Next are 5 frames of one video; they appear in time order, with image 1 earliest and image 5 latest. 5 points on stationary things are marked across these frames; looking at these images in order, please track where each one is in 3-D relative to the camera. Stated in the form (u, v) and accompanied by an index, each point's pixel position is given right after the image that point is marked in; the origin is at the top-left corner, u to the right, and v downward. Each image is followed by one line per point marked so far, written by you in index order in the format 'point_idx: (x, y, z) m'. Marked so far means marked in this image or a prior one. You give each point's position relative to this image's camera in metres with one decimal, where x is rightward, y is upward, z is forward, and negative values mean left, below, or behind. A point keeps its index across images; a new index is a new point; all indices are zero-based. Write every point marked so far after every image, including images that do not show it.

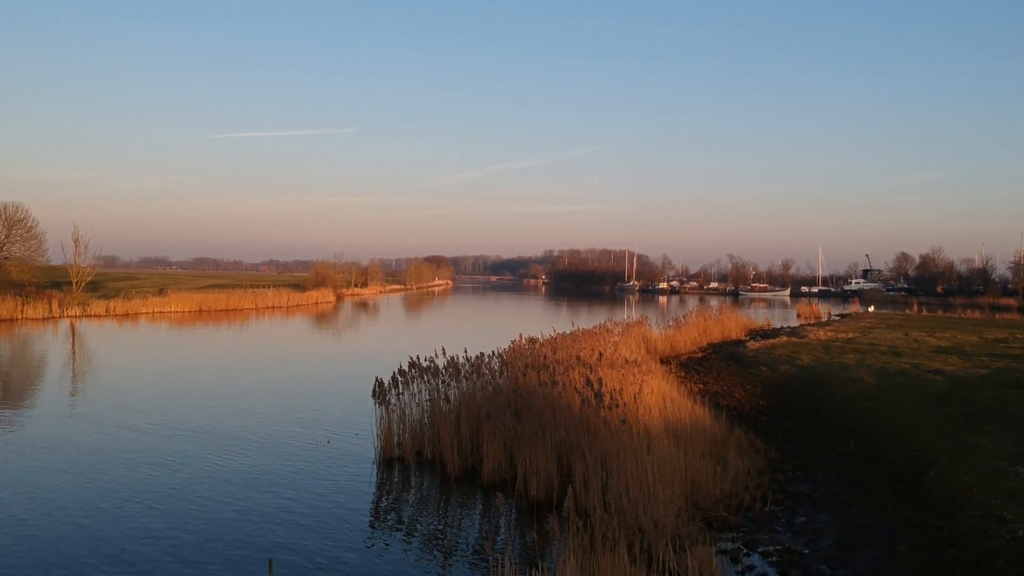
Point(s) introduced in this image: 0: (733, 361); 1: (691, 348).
0: (+4.3, -1.5, +13.9) m
1: (+4.2, -1.4, +16.6) m
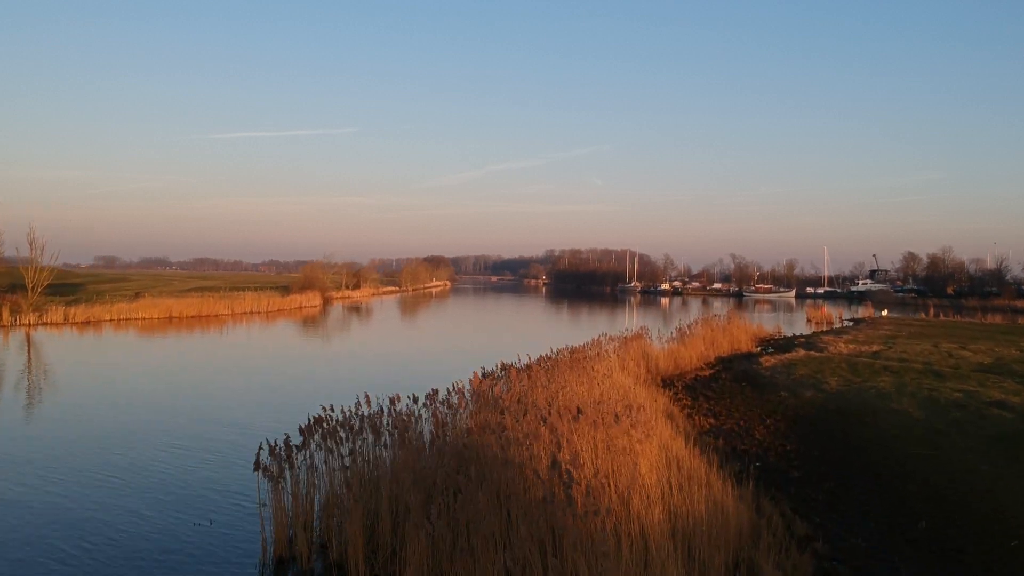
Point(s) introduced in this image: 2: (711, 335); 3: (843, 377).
0: (+4.0, -1.6, +12.0) m
1: (+3.8, -1.6, +14.7) m
2: (+4.7, -1.1, +16.7) m
3: (+5.5, -1.5, +11.7) m
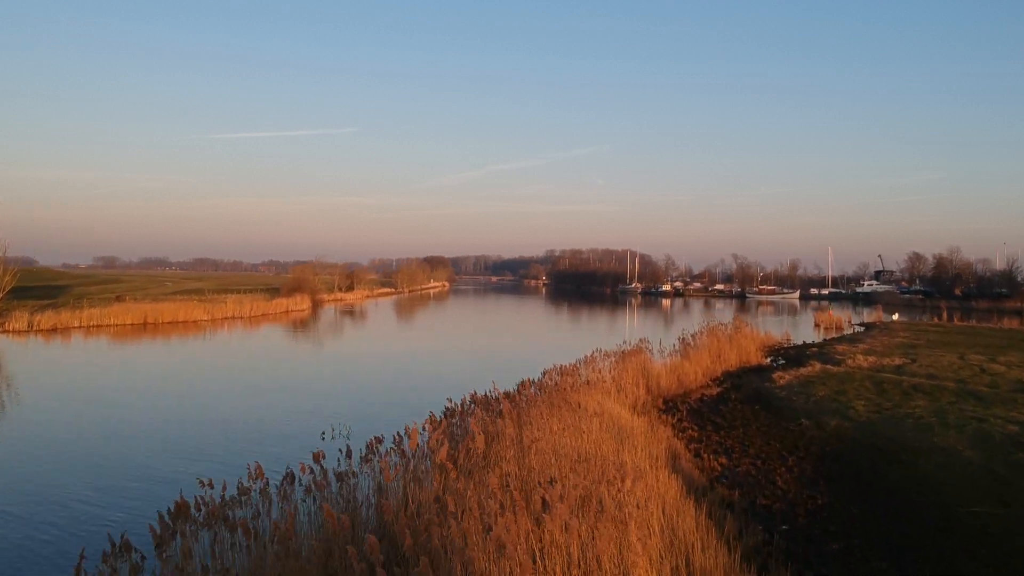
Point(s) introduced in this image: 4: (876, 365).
0: (+3.7, -1.8, +10.6) m
1: (+3.6, -1.8, +13.3) m
2: (+4.4, -1.3, +15.2) m
3: (+5.2, -1.6, +10.3) m
4: (+7.5, -1.6, +14.6) m
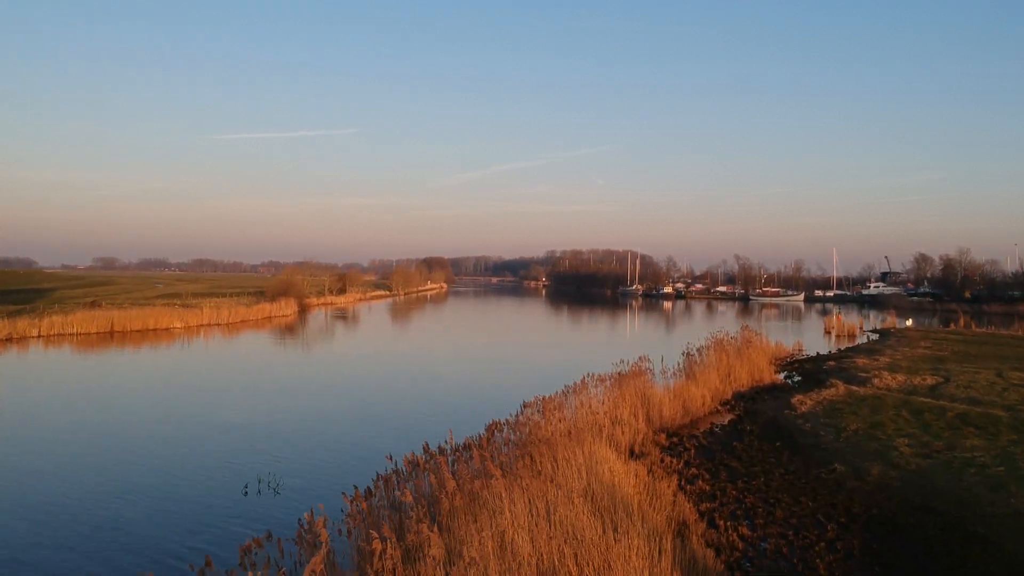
0: (+3.4, -2.0, +8.9) m
1: (+3.3, -2.0, +11.7) m
2: (+4.1, -1.4, +13.6) m
3: (+4.9, -1.8, +8.7) m
4: (+7.2, -1.8, +13.0) m
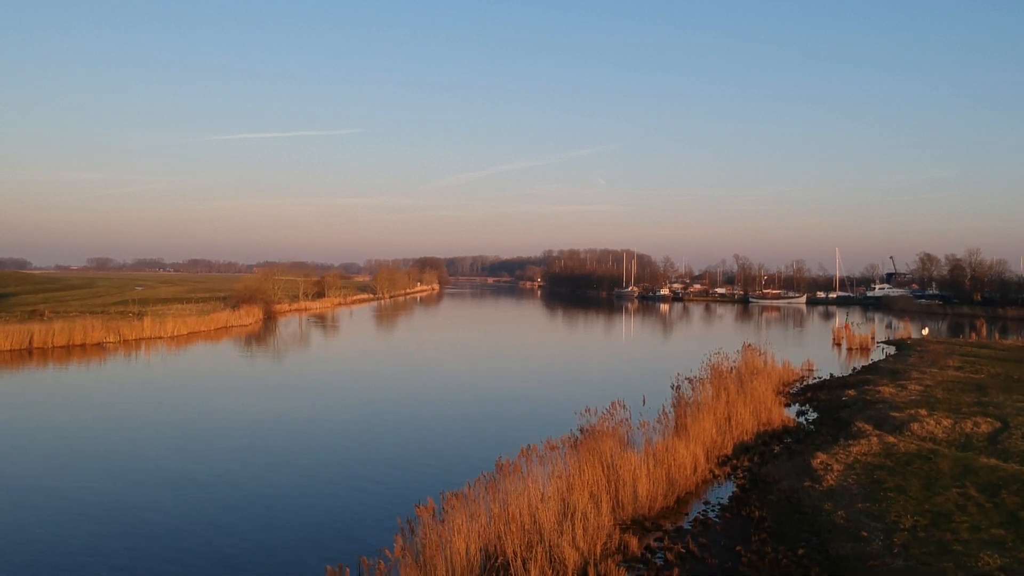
0: (+2.5, -2.3, +6.1) m
1: (+2.4, -2.3, +8.8) m
2: (+3.2, -1.8, +10.7) m
3: (+4.0, -2.1, +5.8) m
4: (+6.4, -2.1, +10.1) m
